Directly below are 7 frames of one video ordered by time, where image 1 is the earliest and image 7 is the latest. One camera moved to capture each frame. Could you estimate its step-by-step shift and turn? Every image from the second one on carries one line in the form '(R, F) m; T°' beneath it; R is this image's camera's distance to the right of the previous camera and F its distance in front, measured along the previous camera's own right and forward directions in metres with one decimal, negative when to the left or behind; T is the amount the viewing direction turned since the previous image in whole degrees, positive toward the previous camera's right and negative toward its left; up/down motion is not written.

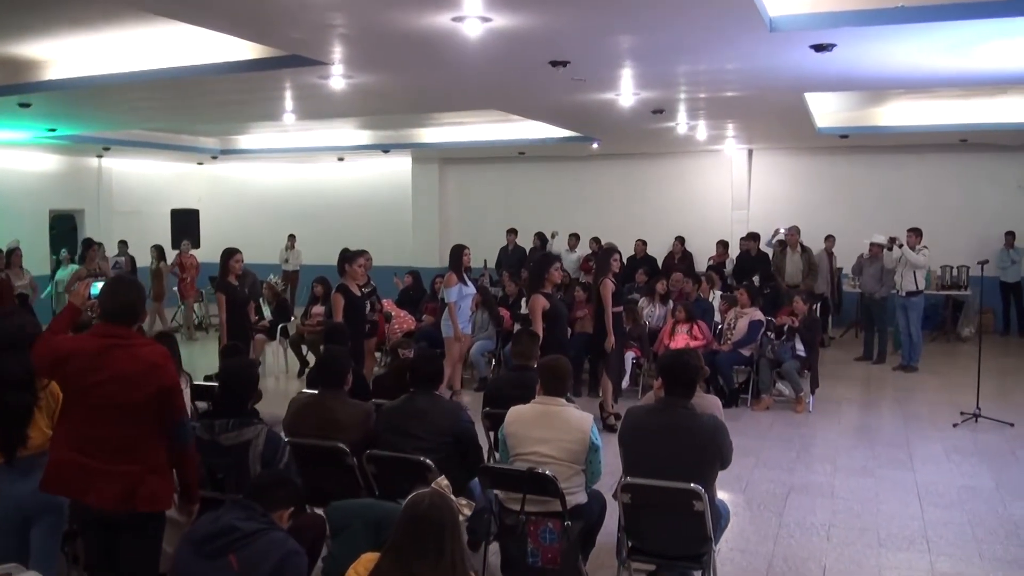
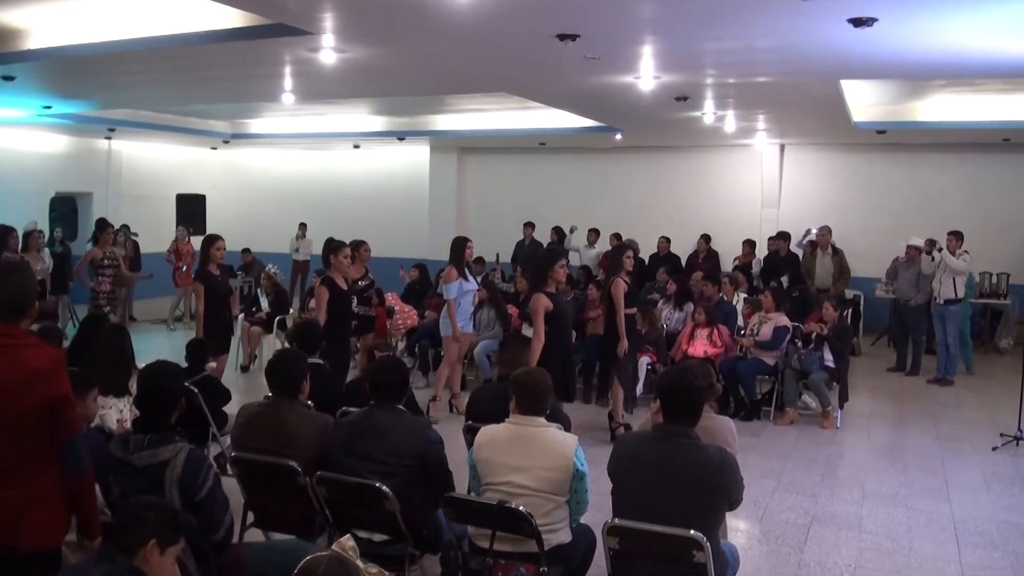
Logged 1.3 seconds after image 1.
(+0.2, +0.5) m; -2°
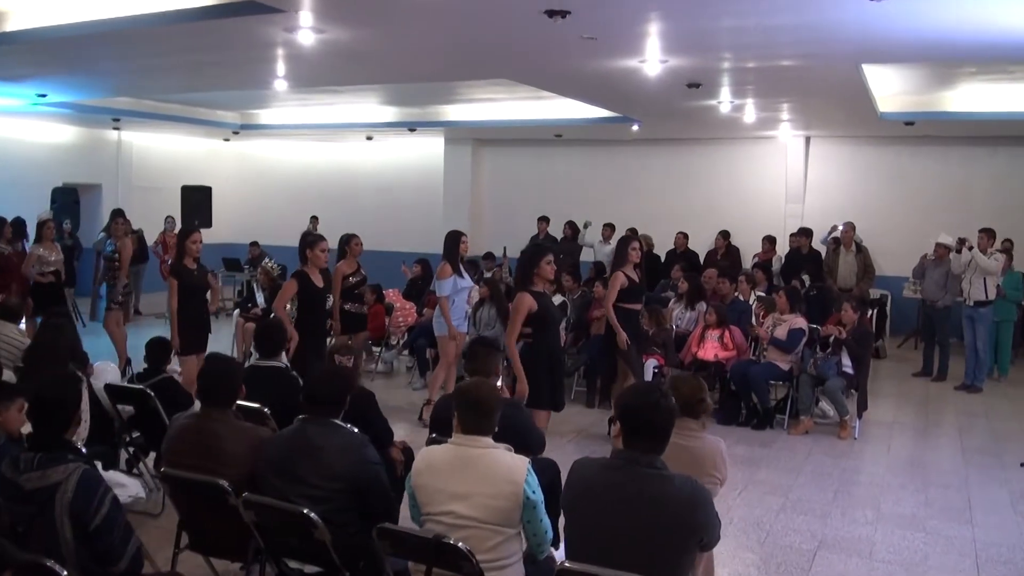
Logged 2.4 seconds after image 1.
(+0.2, +0.4) m; -2°
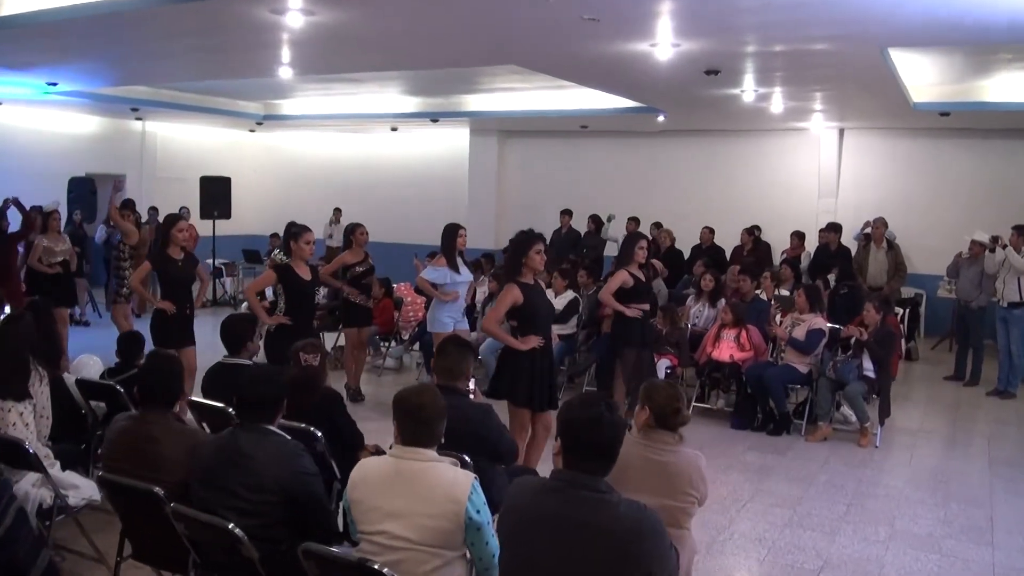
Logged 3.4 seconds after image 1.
(+0.2, +0.3) m; -3°
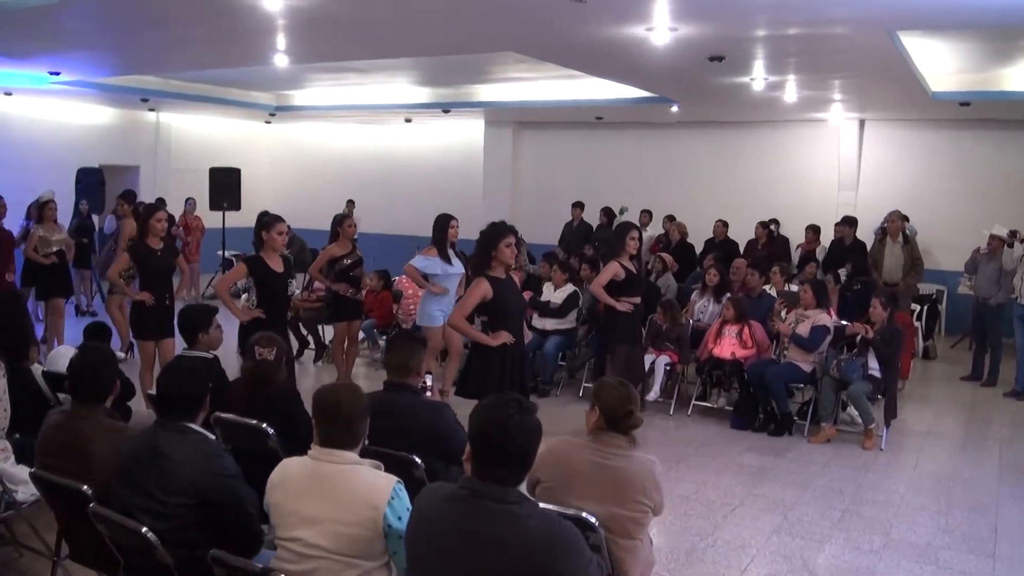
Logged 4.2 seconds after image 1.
(+0.2, +0.2) m; -2°
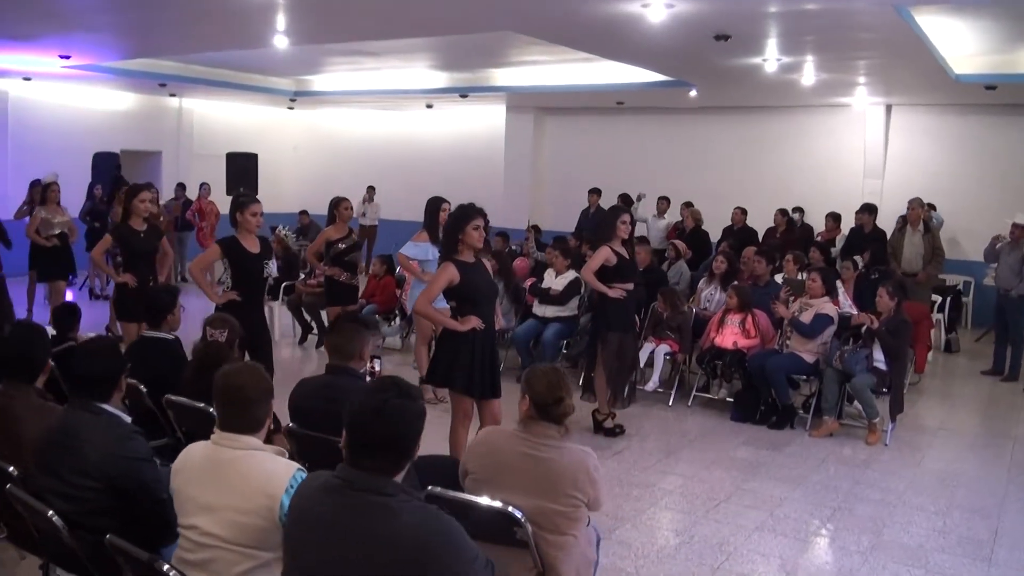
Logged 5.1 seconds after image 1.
(+0.3, +0.1) m; -2°
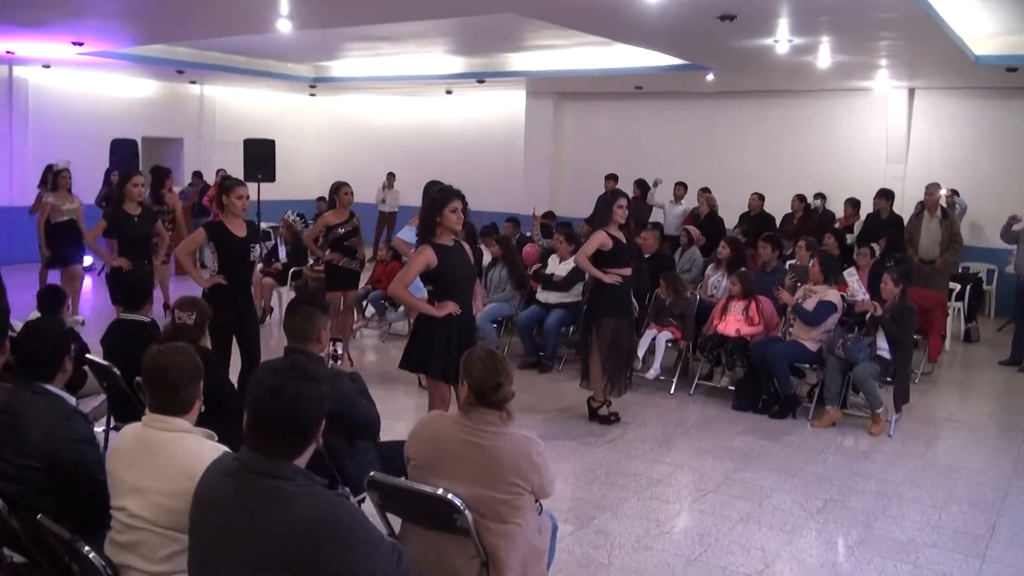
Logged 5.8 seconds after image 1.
(+0.2, +0.1) m; -2°
